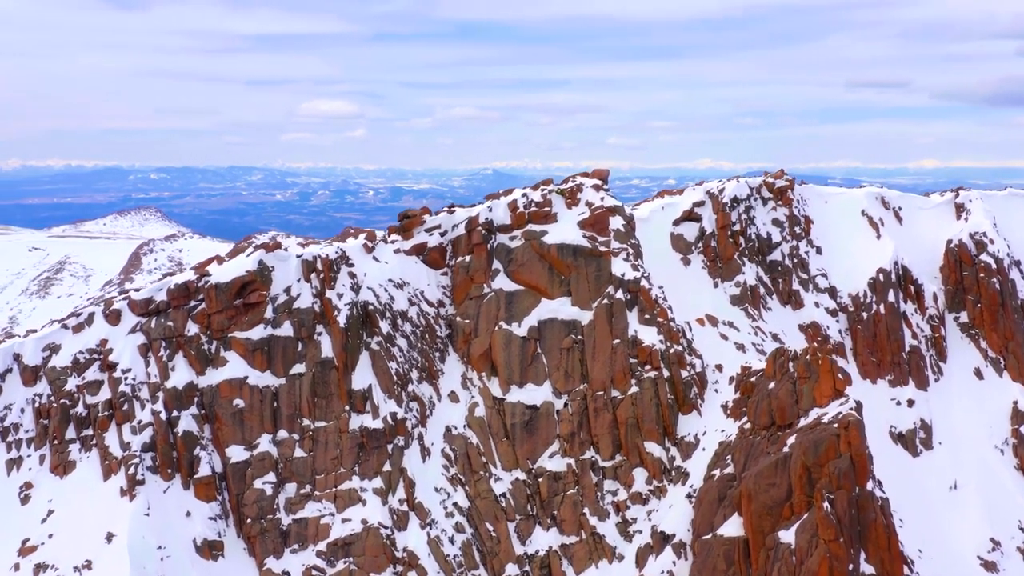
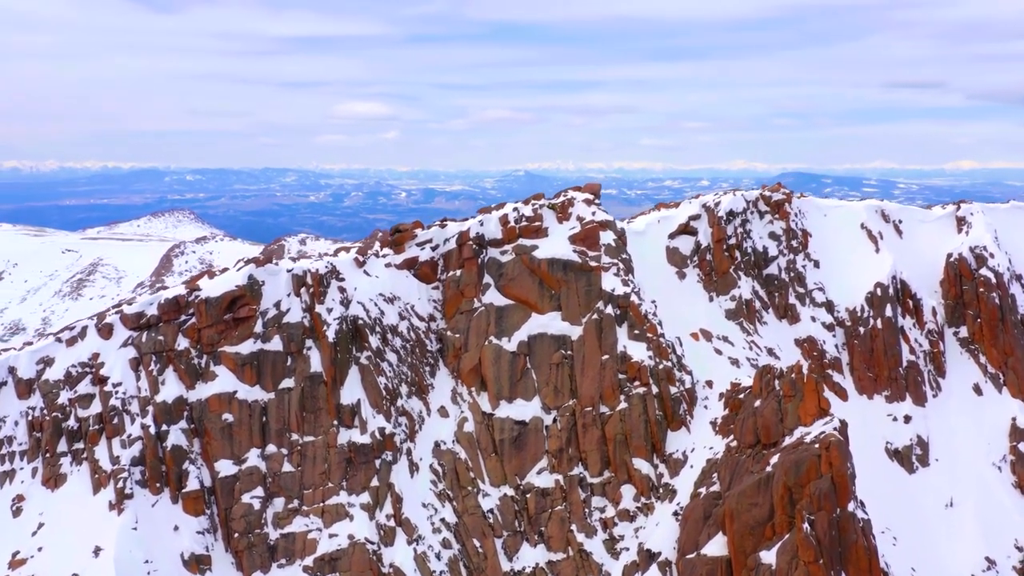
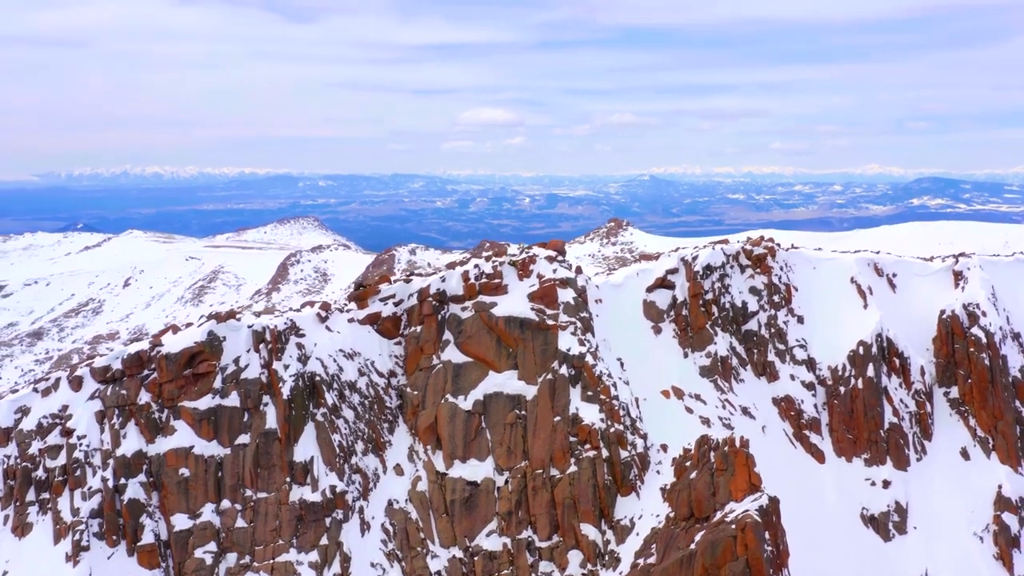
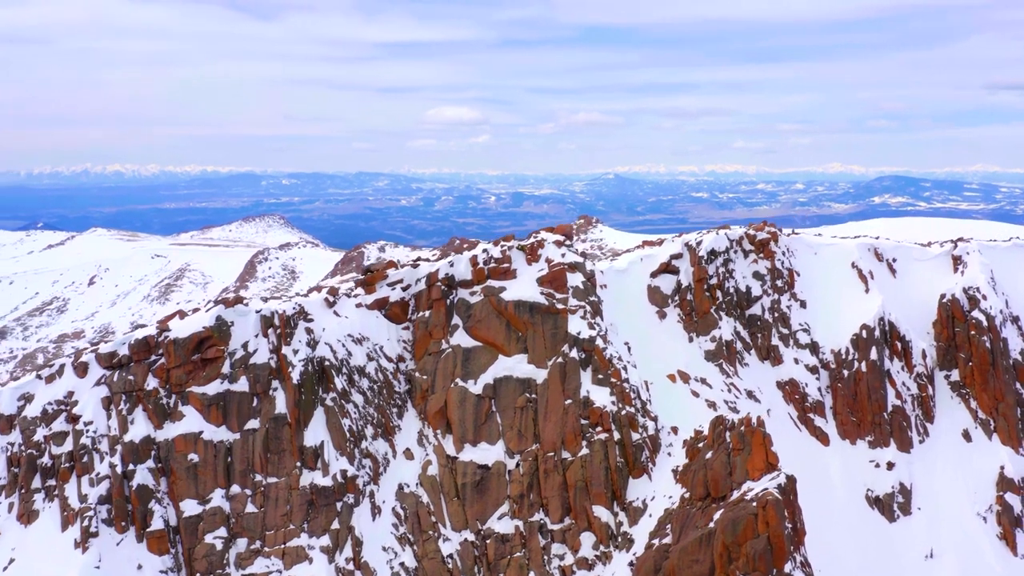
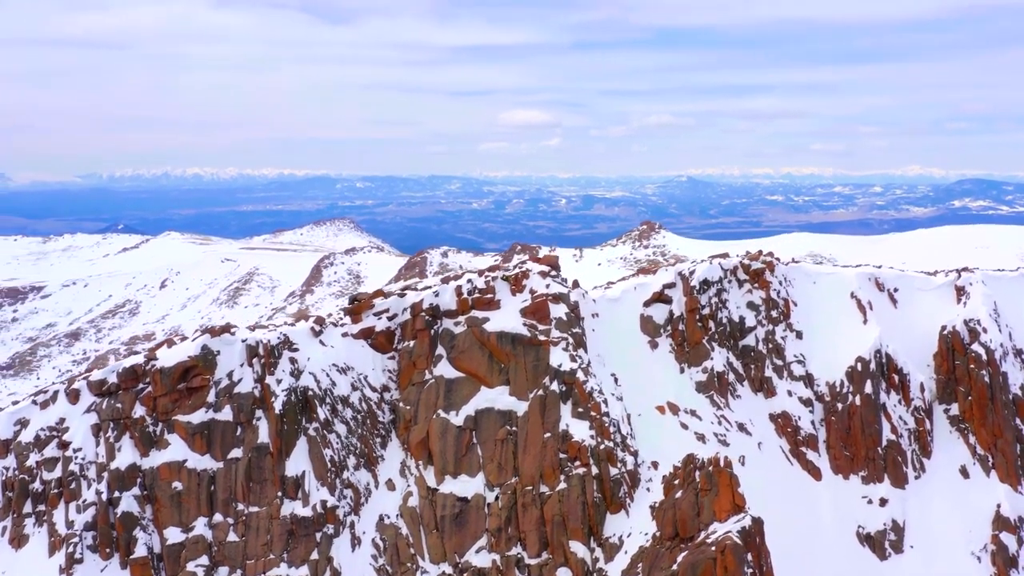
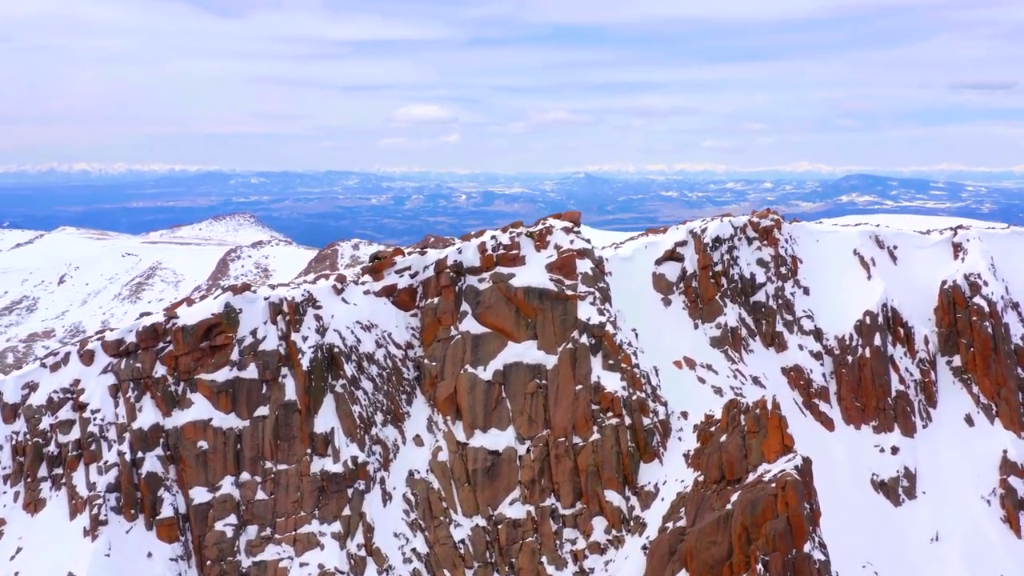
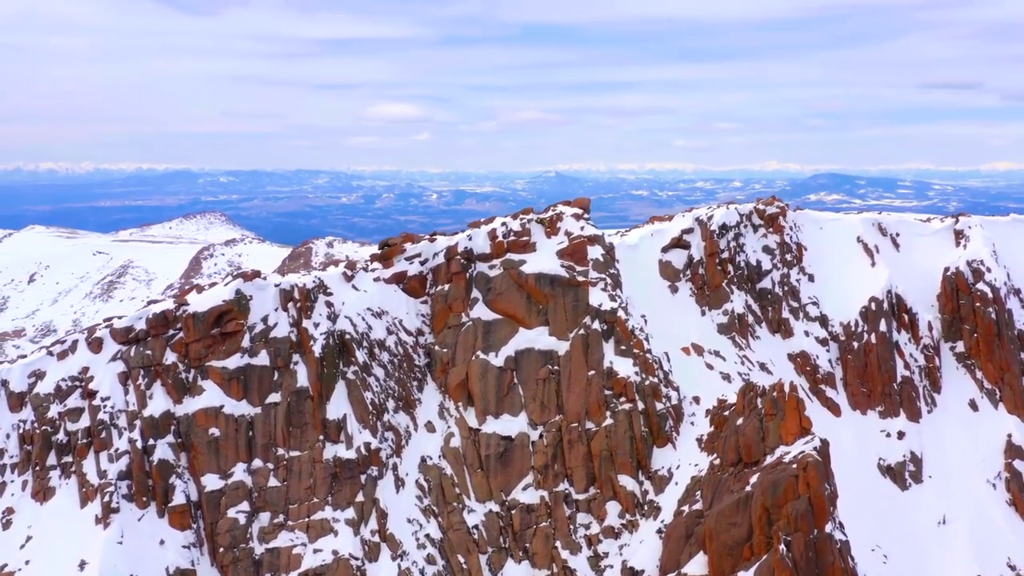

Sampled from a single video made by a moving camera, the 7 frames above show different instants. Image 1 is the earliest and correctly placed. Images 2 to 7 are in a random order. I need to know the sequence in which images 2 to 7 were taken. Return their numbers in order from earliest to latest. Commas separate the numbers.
2, 7, 6, 4, 3, 5
